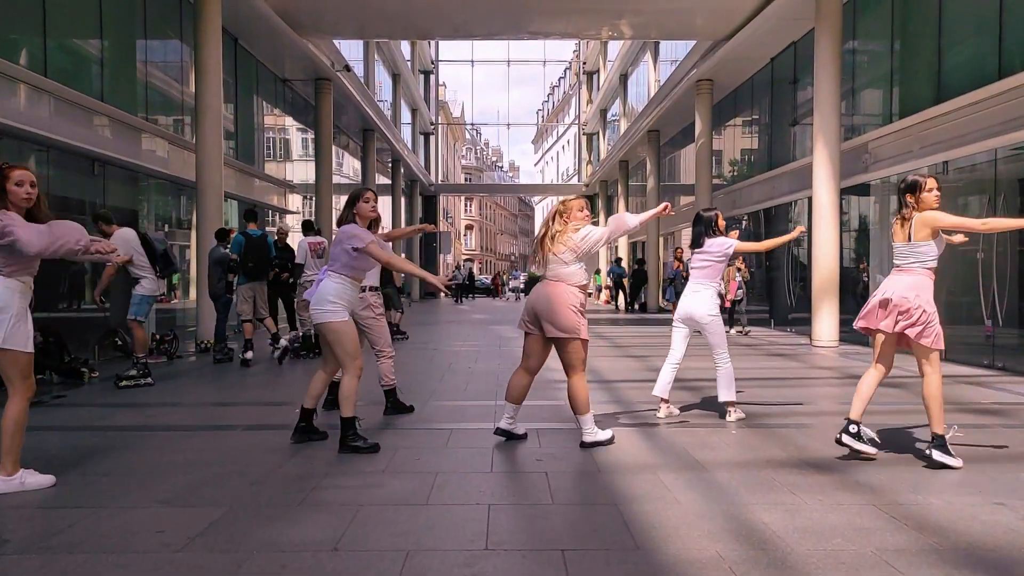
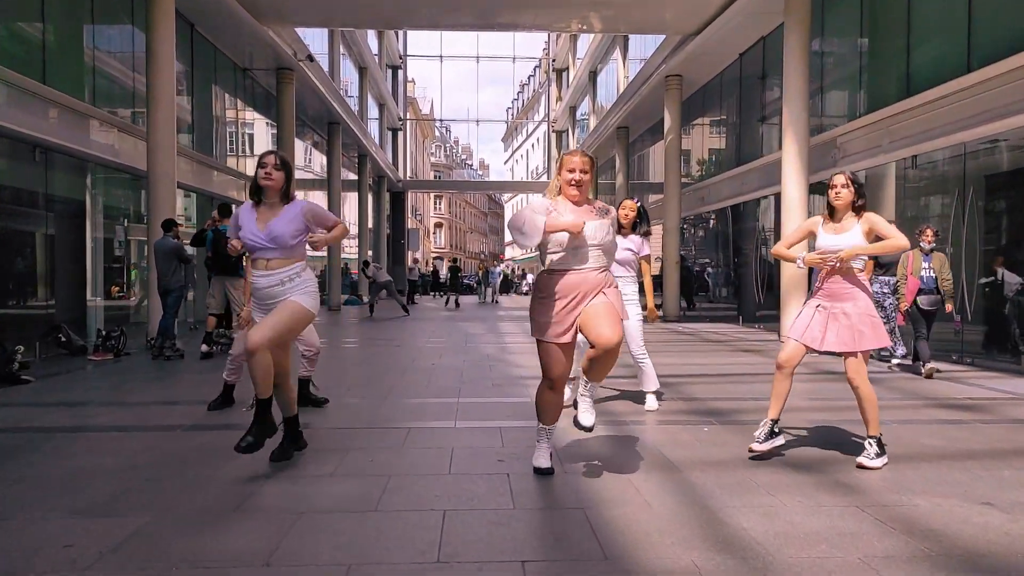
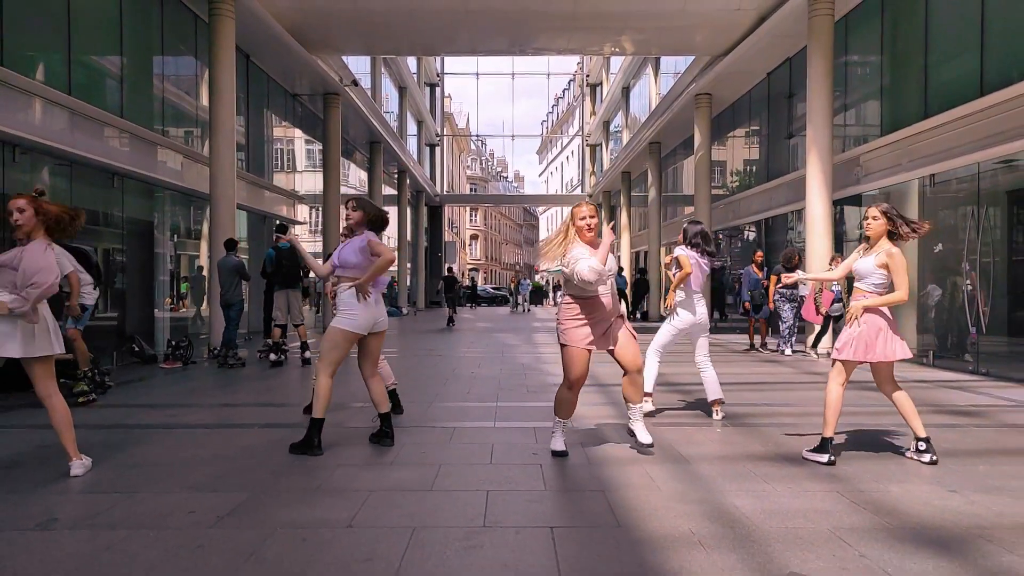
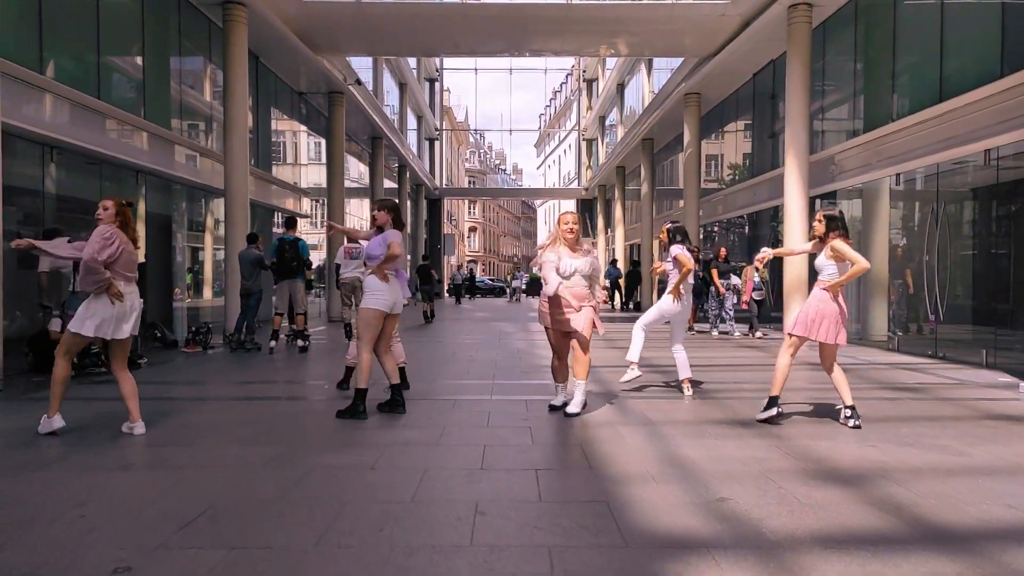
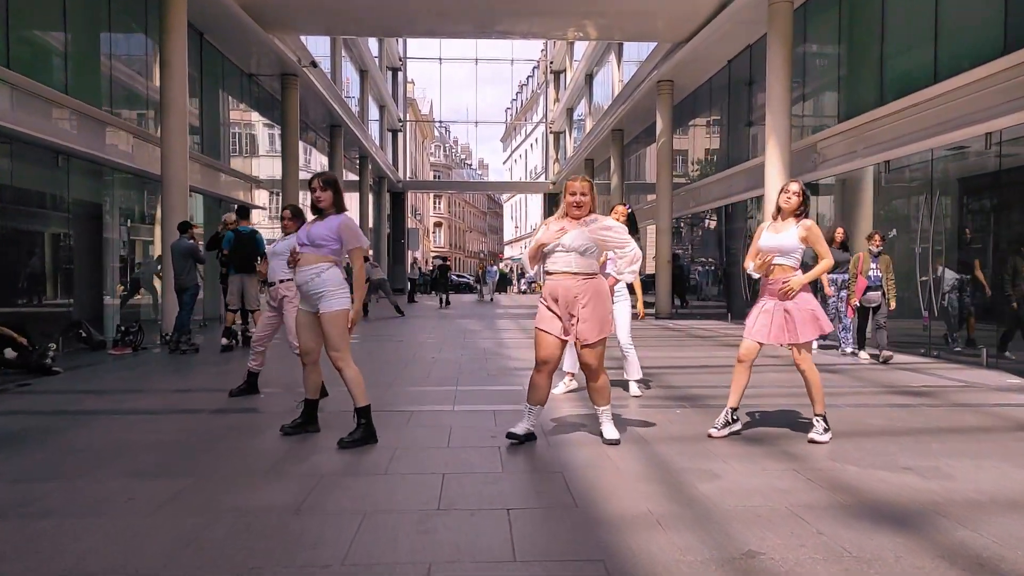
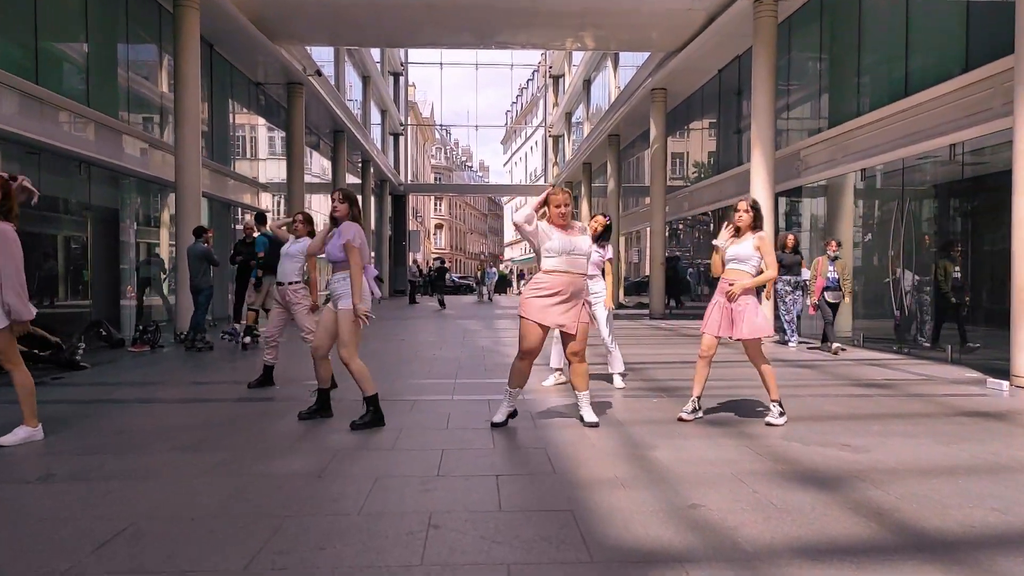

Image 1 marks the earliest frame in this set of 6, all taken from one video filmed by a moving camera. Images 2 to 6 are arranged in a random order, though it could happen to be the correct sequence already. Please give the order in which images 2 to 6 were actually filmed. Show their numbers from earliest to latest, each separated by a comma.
4, 3, 6, 5, 2
